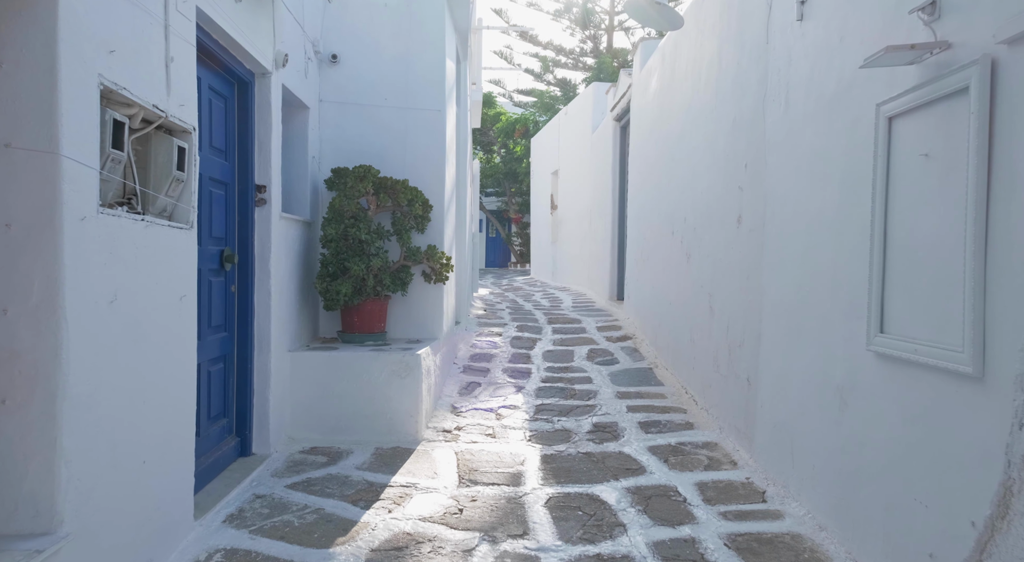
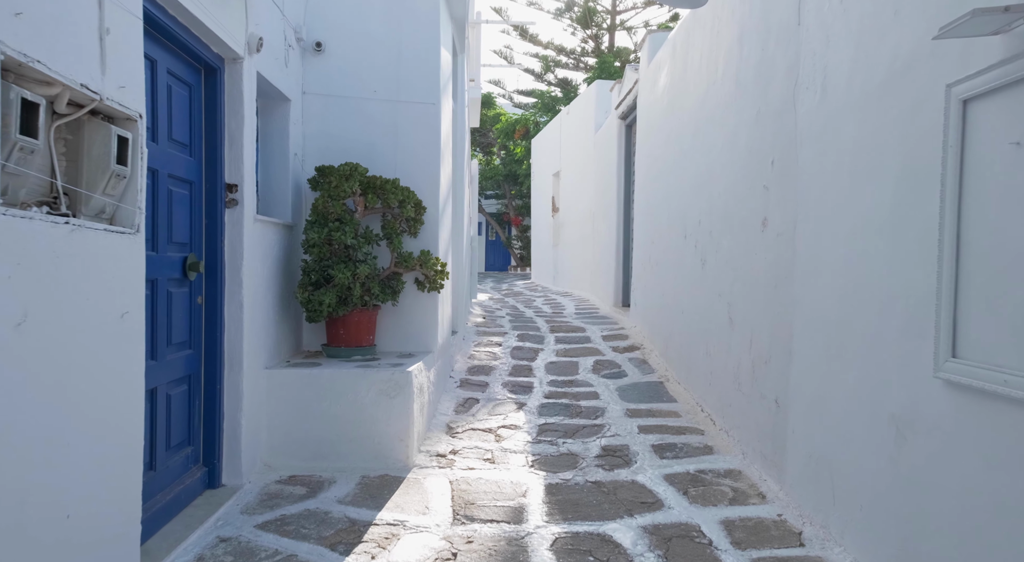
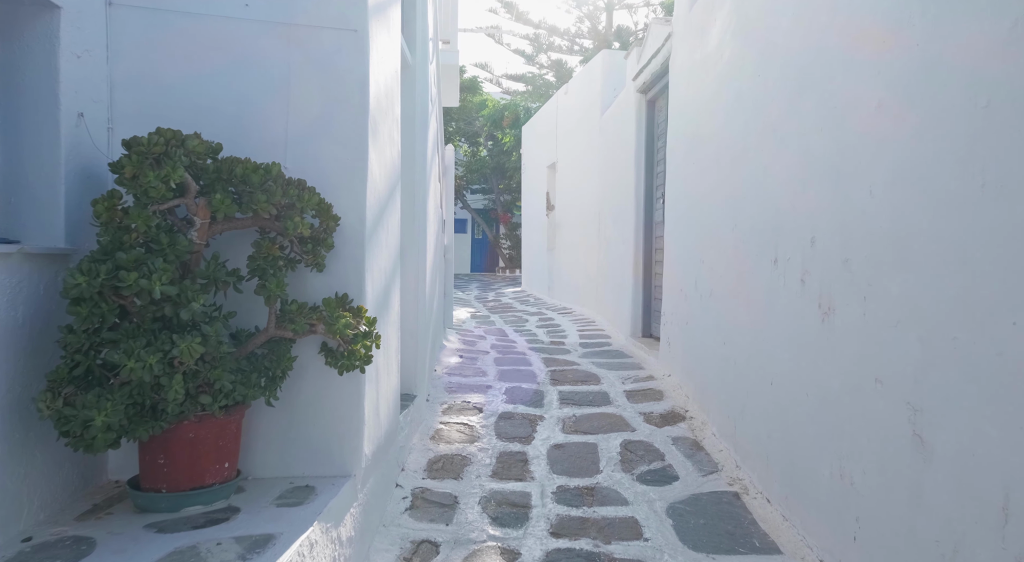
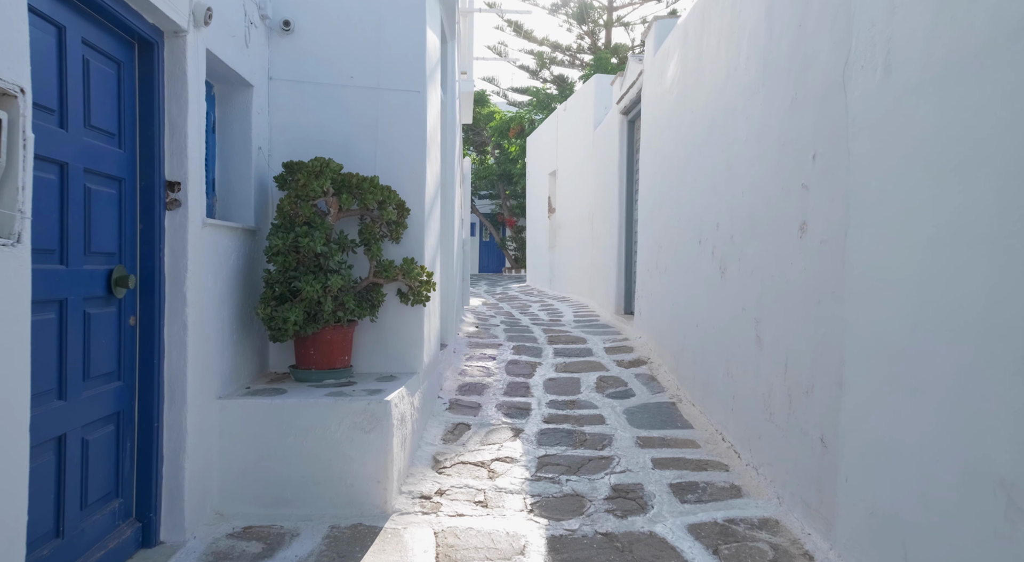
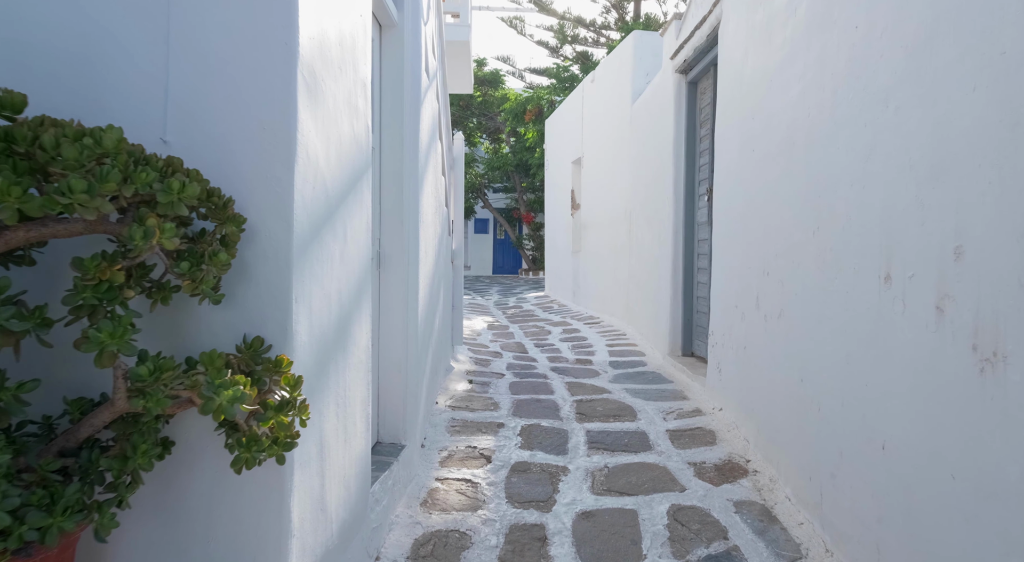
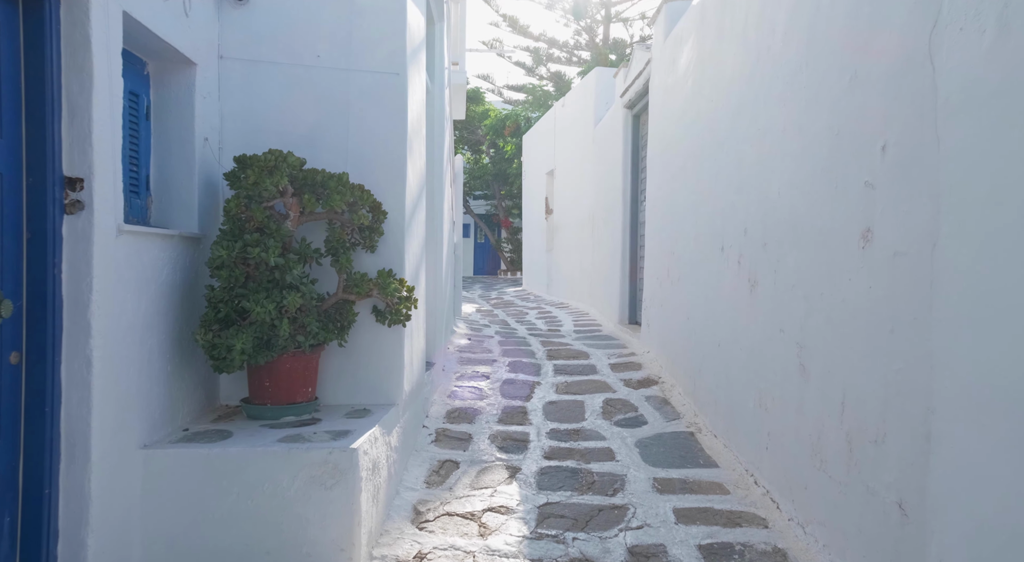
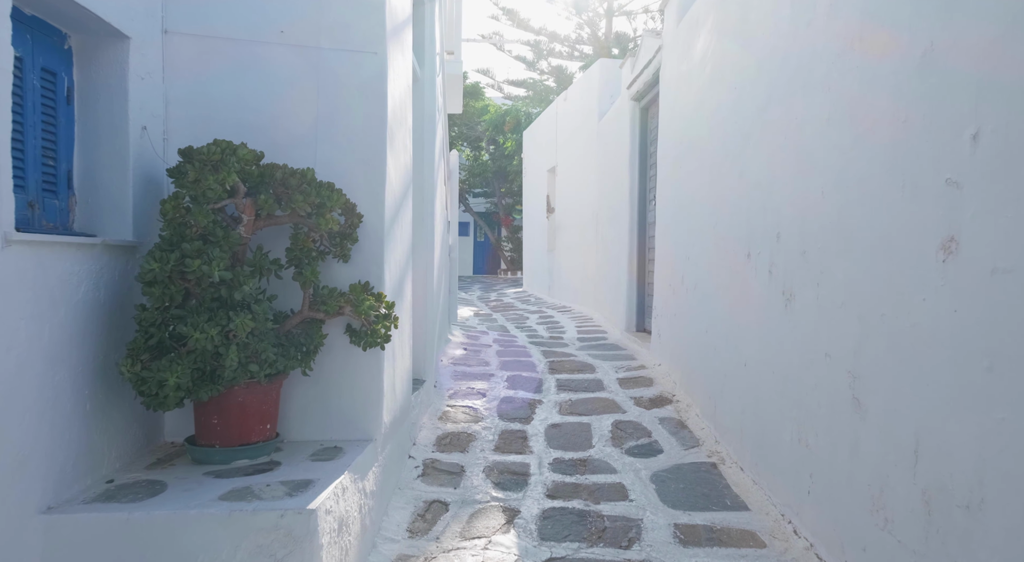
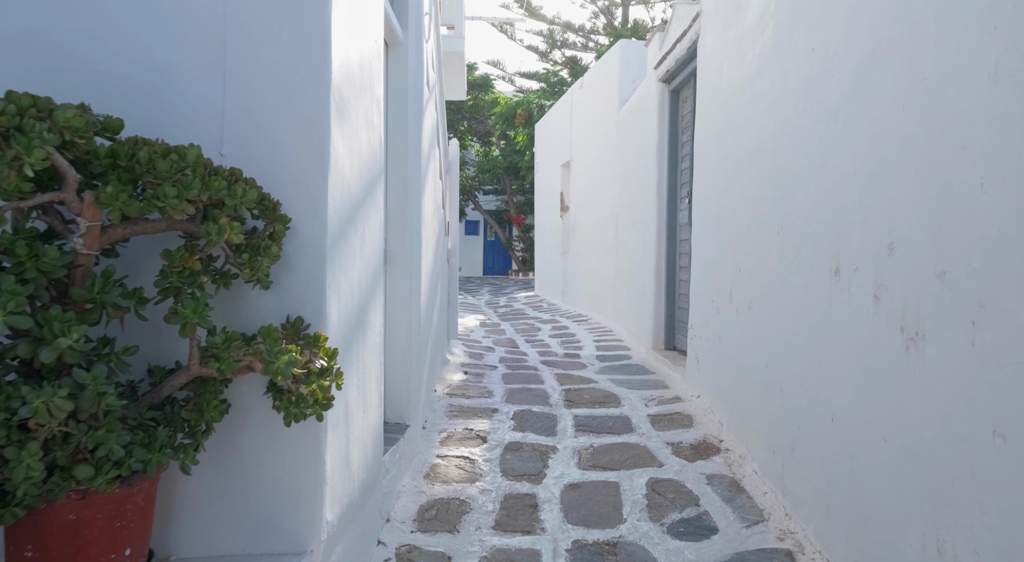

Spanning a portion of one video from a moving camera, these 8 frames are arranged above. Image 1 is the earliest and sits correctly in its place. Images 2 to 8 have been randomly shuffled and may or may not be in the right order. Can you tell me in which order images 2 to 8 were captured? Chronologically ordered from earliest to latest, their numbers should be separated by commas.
2, 4, 6, 7, 3, 8, 5
